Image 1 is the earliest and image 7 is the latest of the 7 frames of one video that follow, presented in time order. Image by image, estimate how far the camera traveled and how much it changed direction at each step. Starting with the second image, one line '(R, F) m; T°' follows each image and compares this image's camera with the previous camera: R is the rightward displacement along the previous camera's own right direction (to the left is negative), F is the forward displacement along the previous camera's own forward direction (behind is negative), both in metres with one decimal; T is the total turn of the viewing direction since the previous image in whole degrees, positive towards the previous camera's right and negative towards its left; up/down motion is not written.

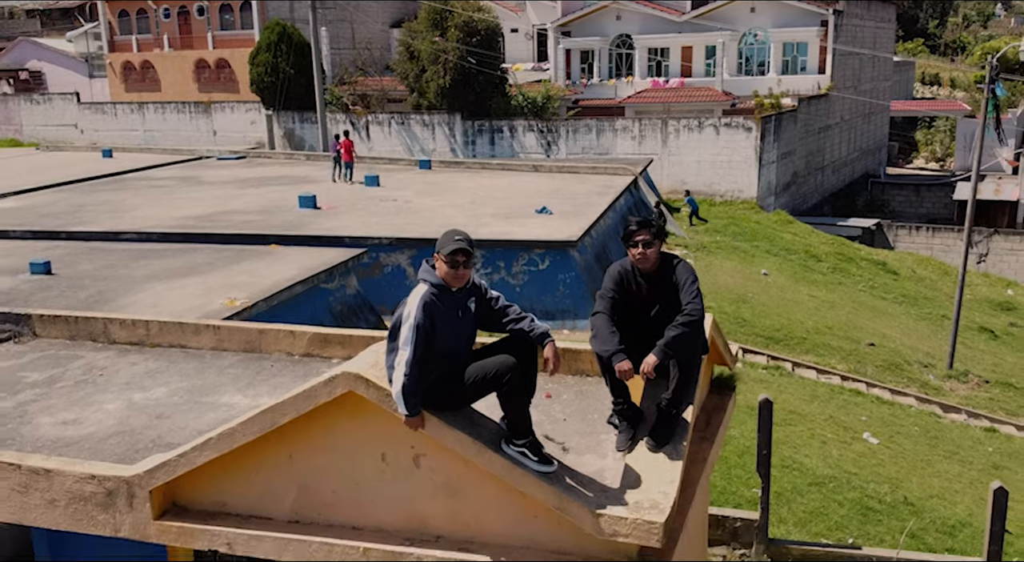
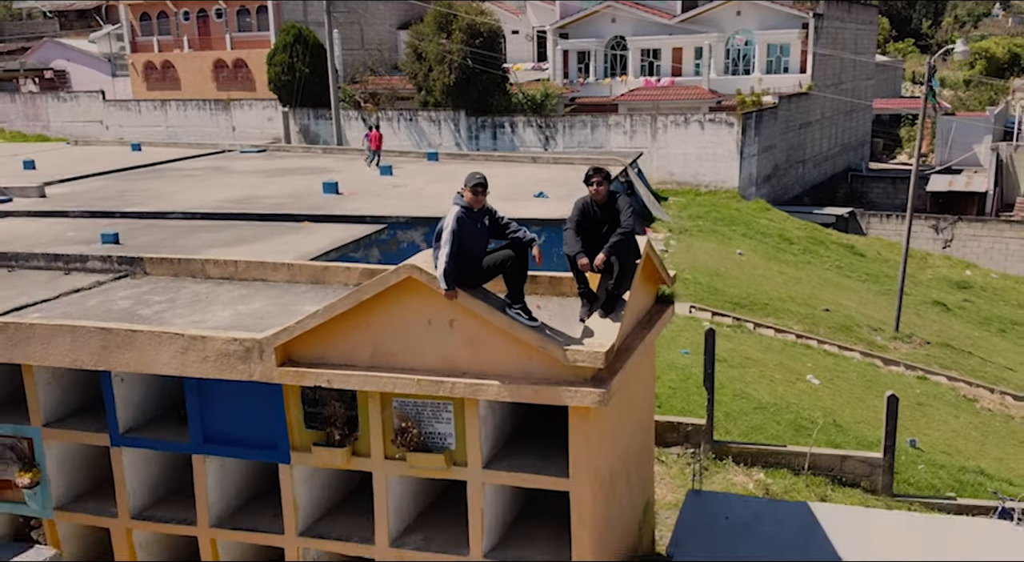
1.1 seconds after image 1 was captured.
(0.0, -2.2) m; 0°
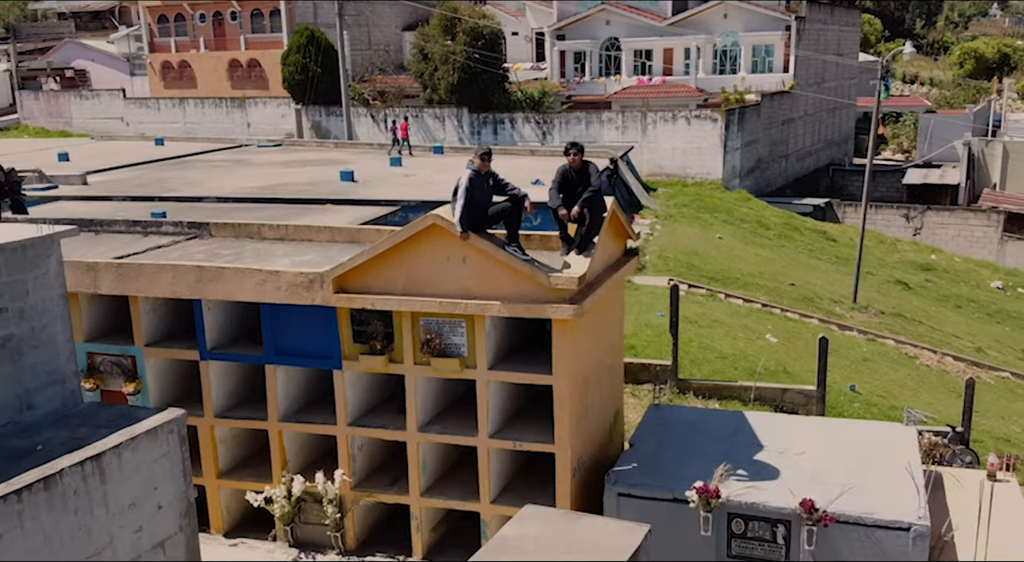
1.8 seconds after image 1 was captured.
(0.0, -2.1) m; 0°
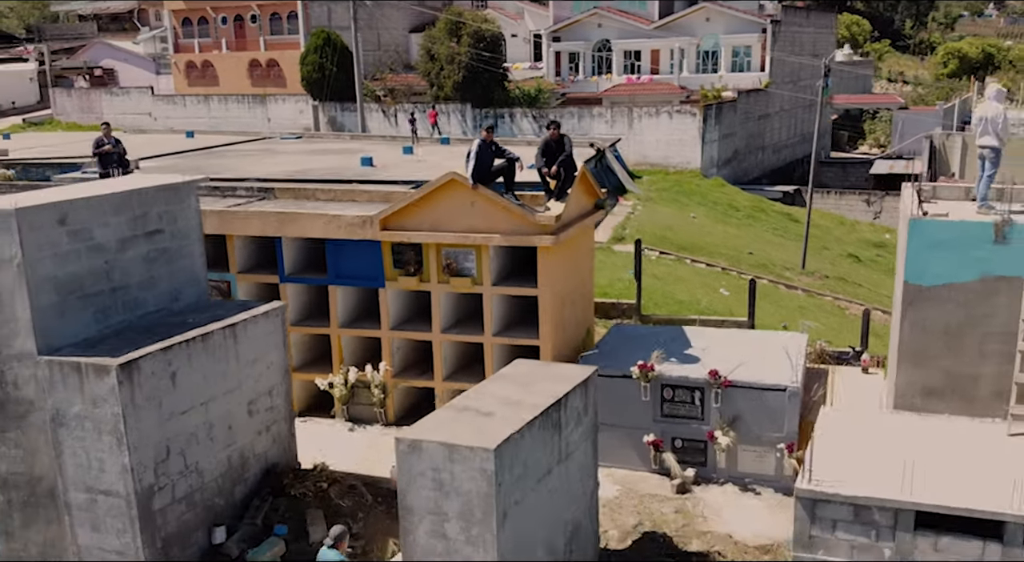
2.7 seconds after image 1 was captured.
(0.0, -3.3) m; 0°
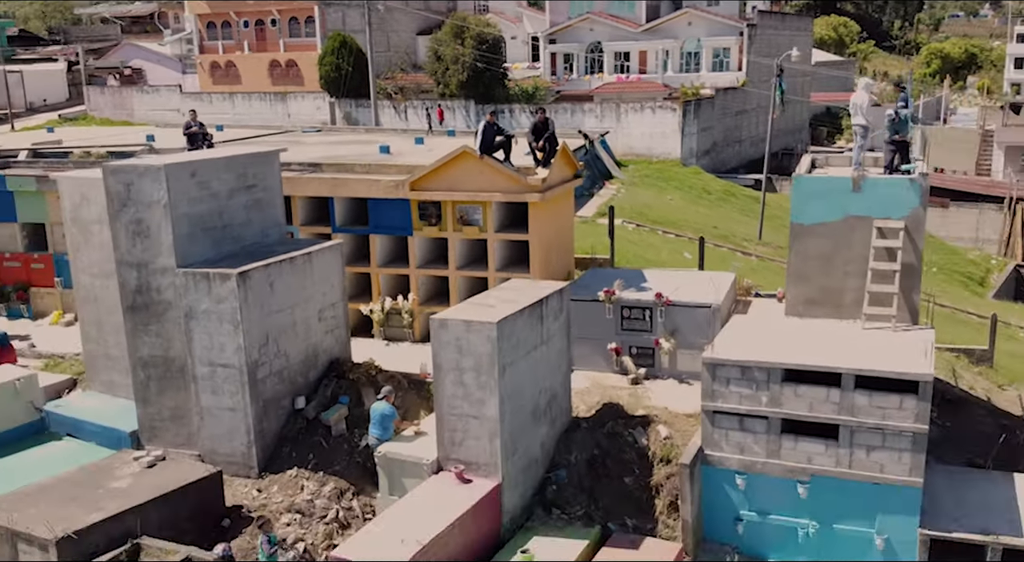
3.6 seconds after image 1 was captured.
(0.0, -3.8) m; 0°
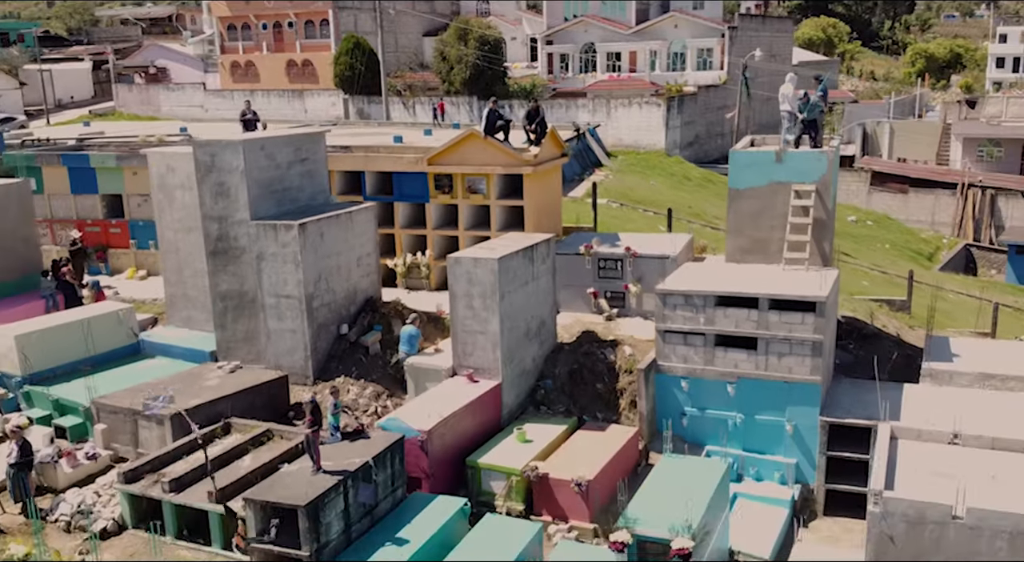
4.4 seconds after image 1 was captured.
(0.0, -3.7) m; 0°
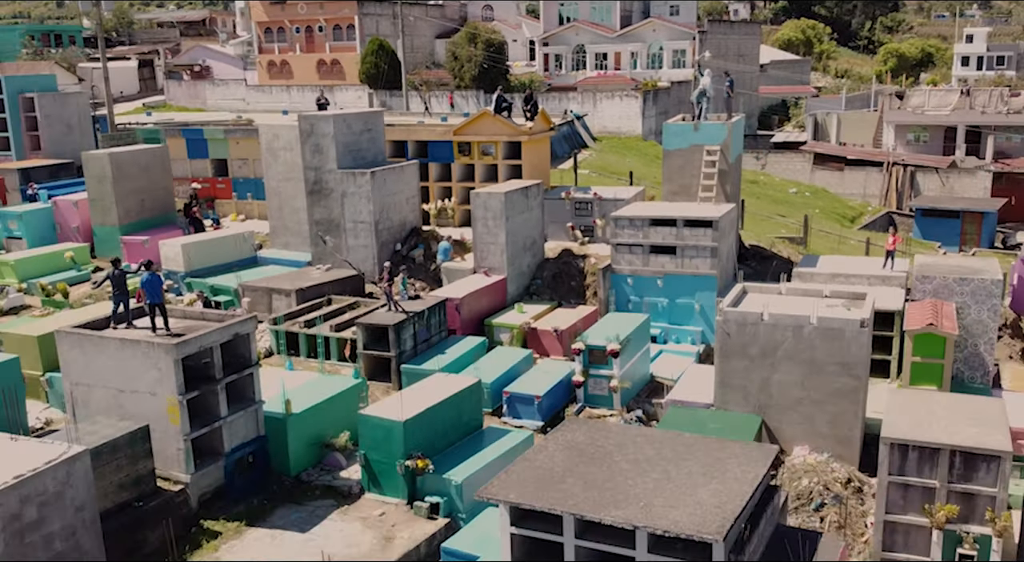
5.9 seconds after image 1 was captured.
(0.0, -7.9) m; 0°
